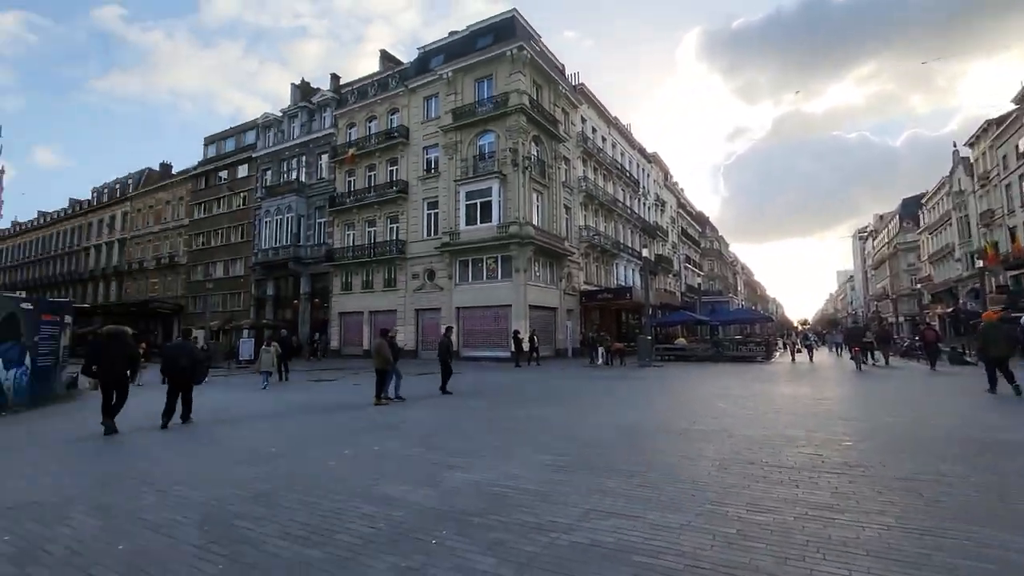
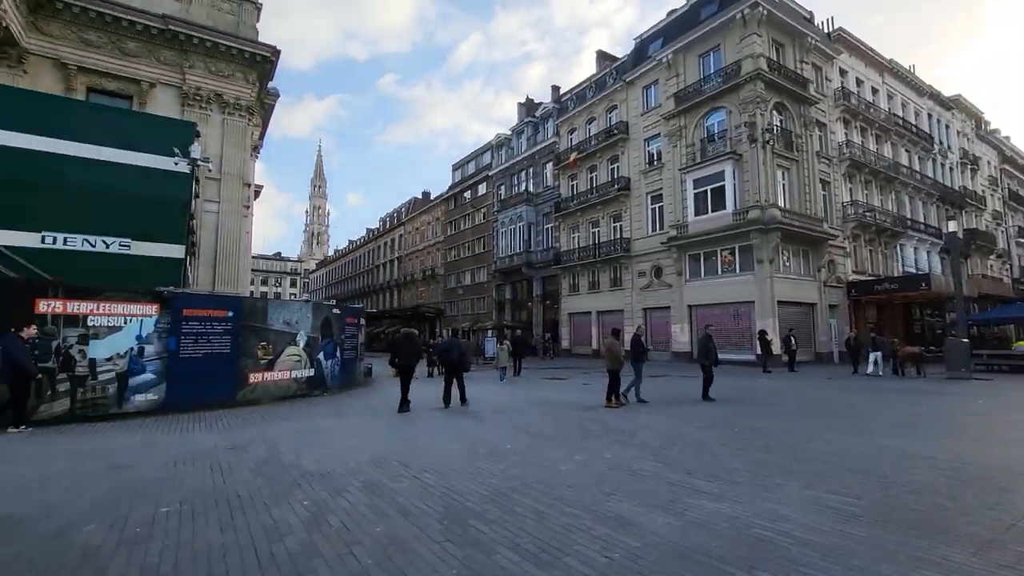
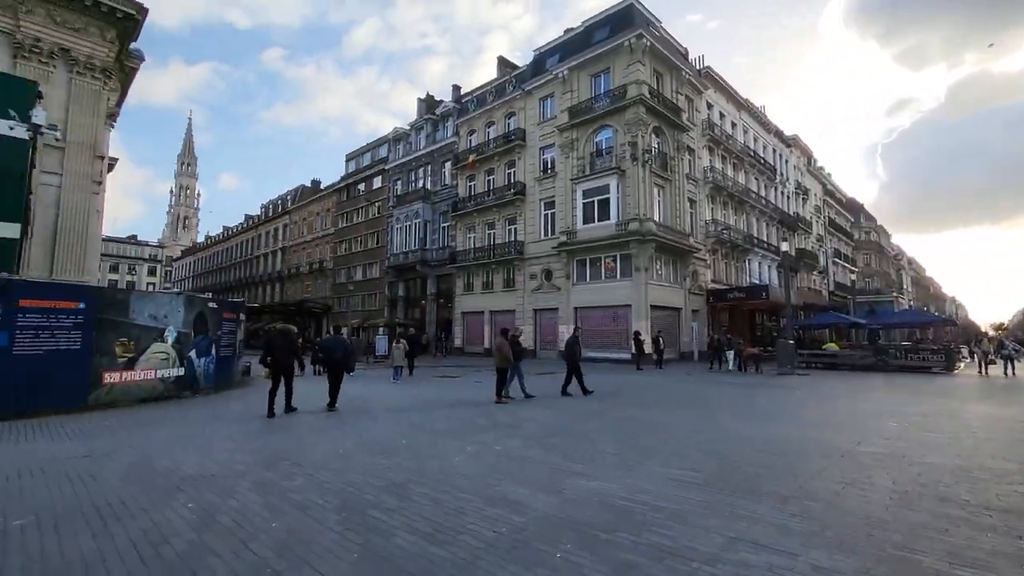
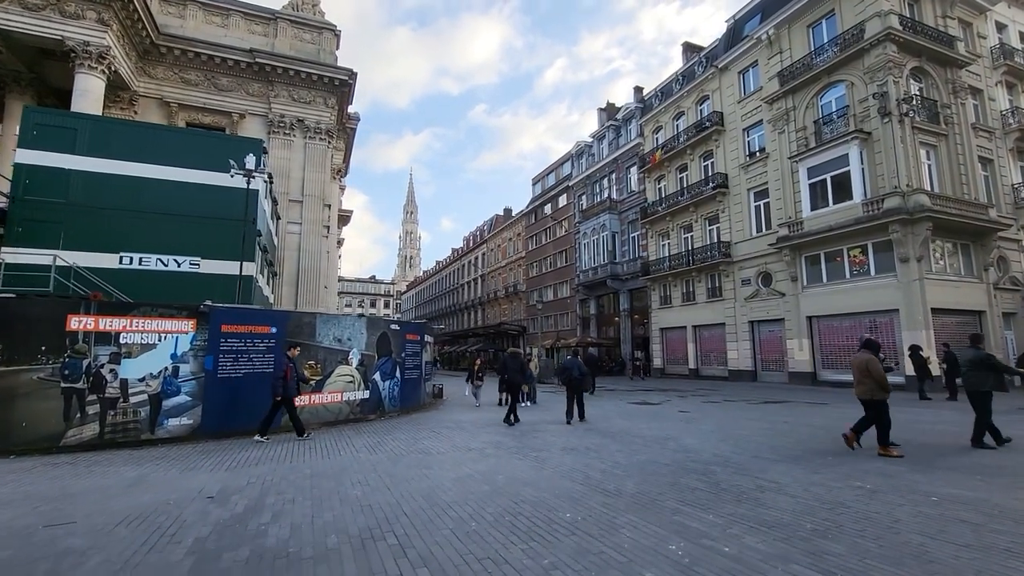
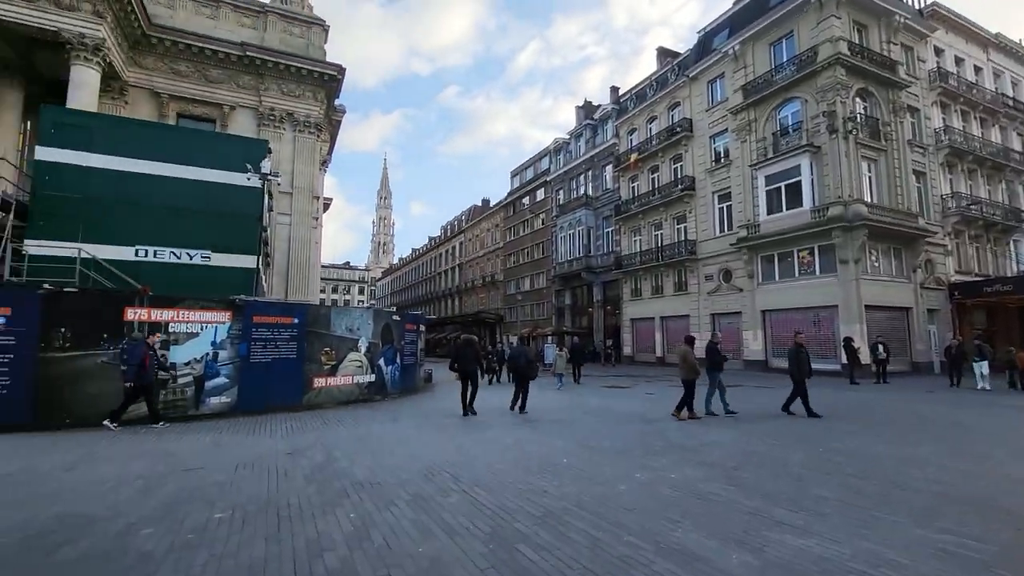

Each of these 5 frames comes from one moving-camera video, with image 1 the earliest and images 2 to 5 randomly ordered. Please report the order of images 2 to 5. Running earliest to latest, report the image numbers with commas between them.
3, 2, 5, 4
